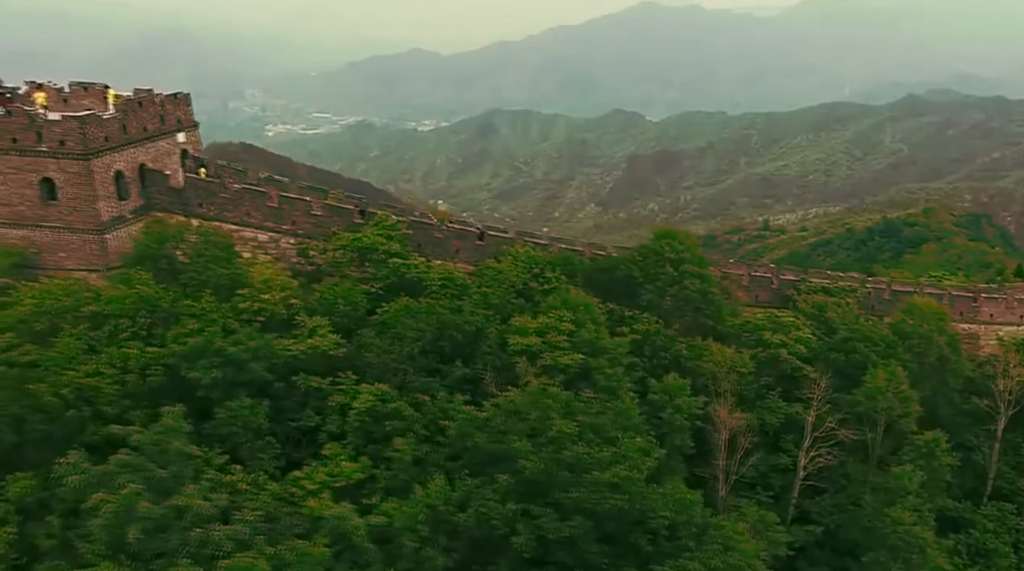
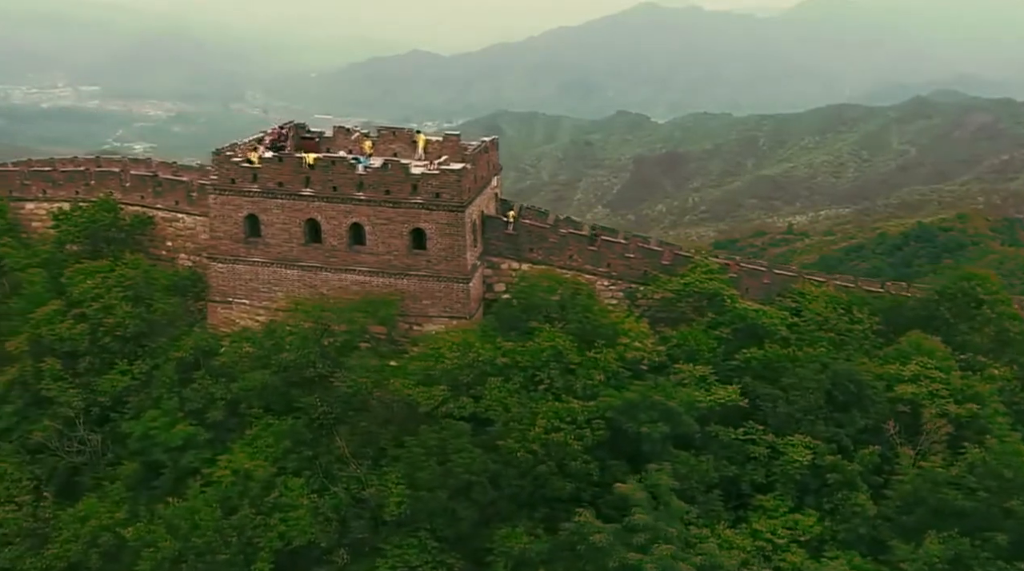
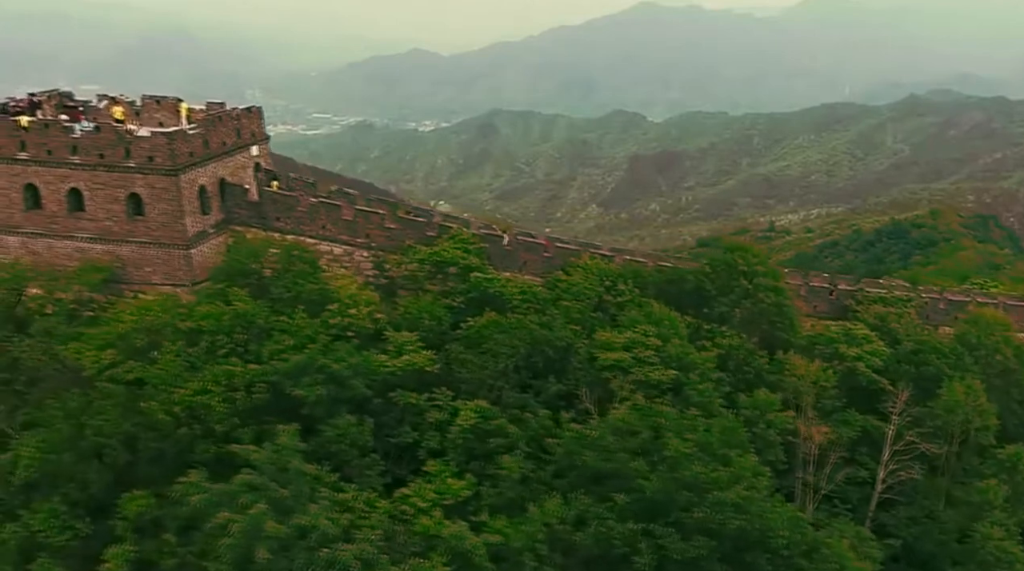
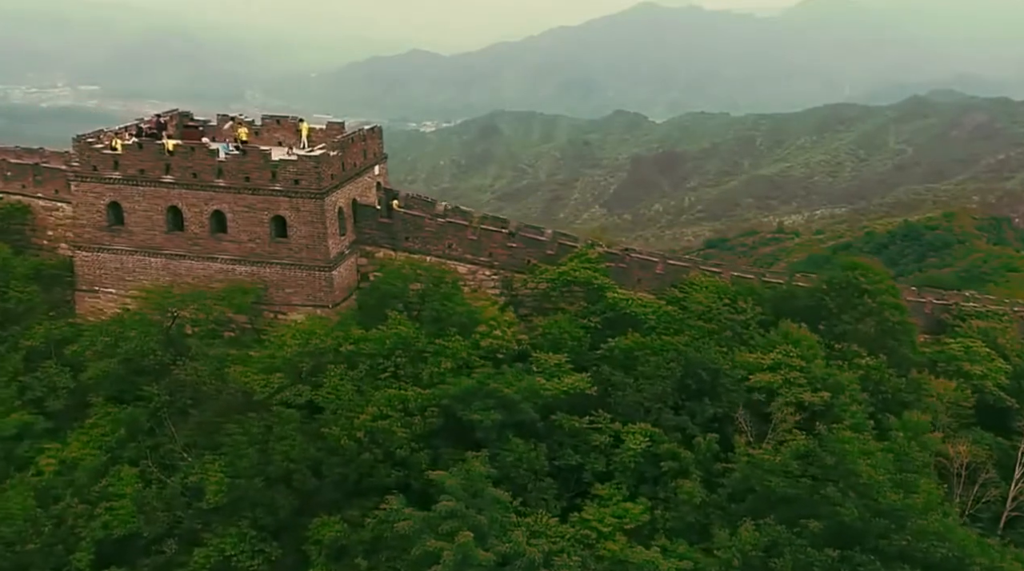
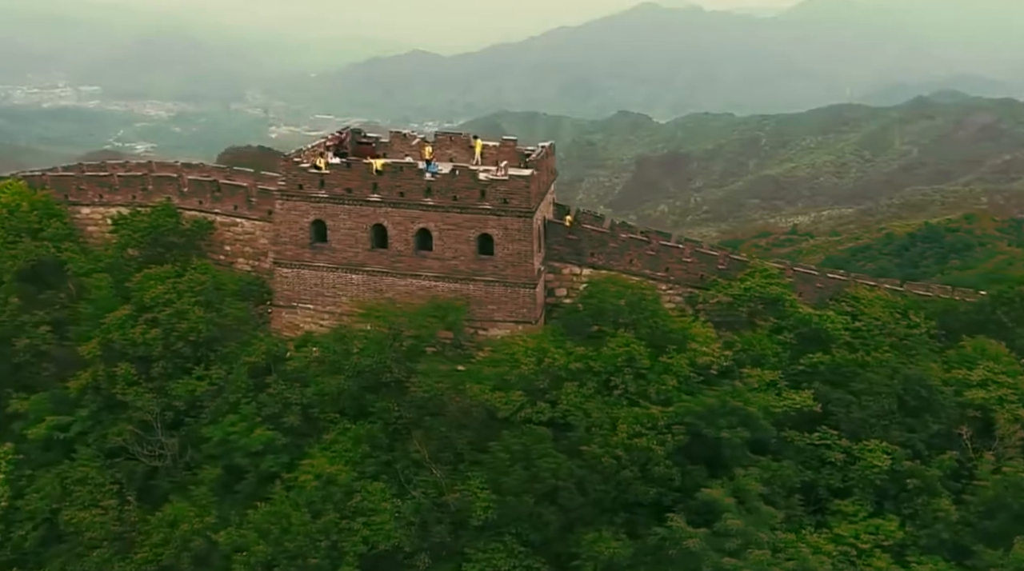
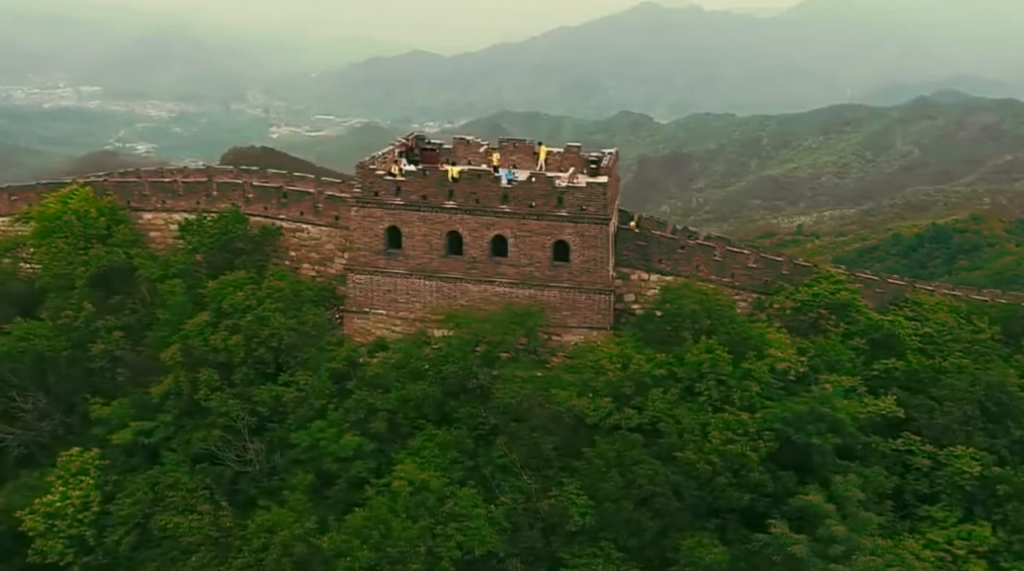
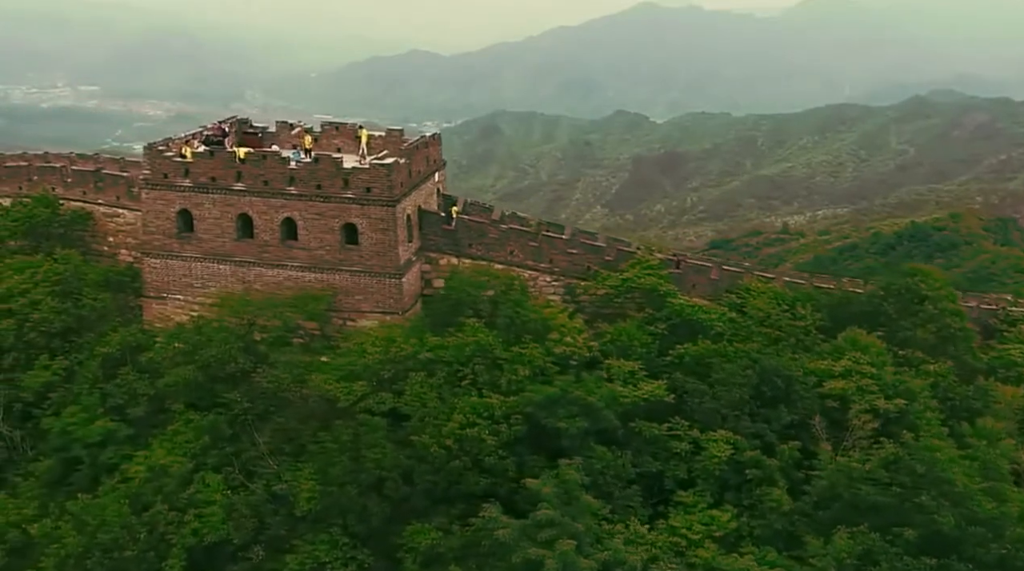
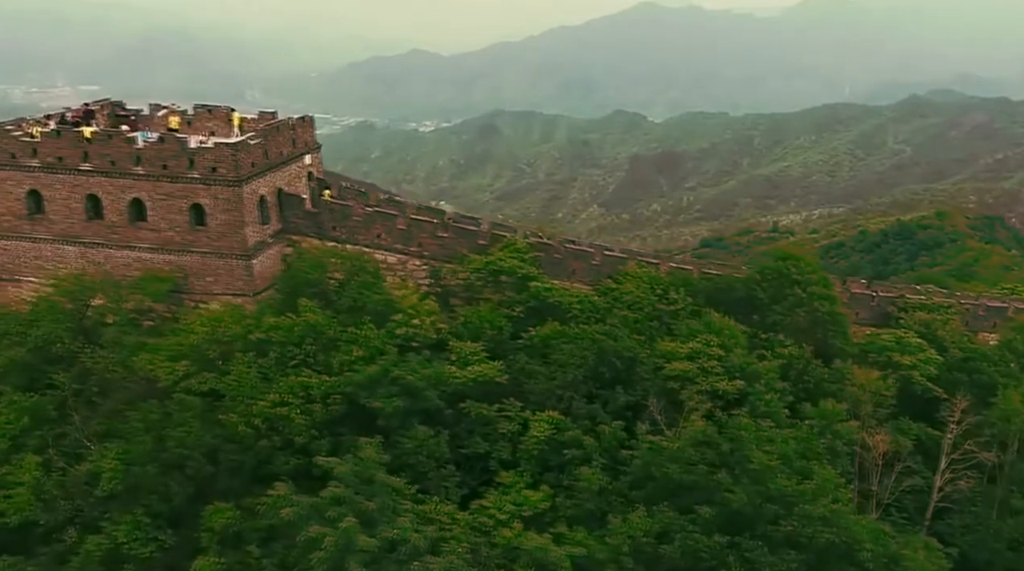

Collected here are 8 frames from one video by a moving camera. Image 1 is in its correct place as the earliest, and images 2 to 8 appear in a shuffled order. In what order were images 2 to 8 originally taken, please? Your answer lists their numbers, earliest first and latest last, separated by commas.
3, 8, 4, 7, 2, 5, 6
